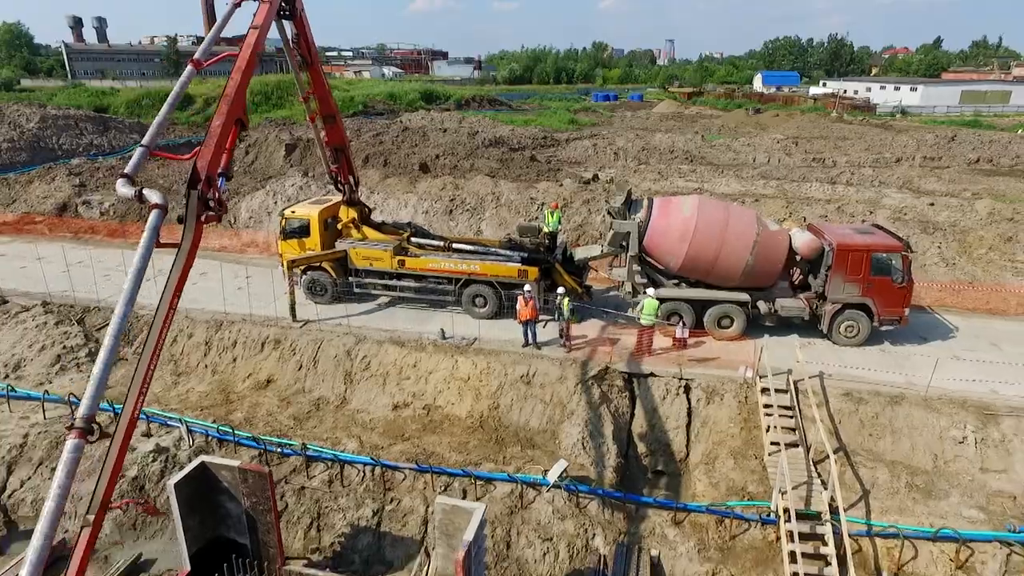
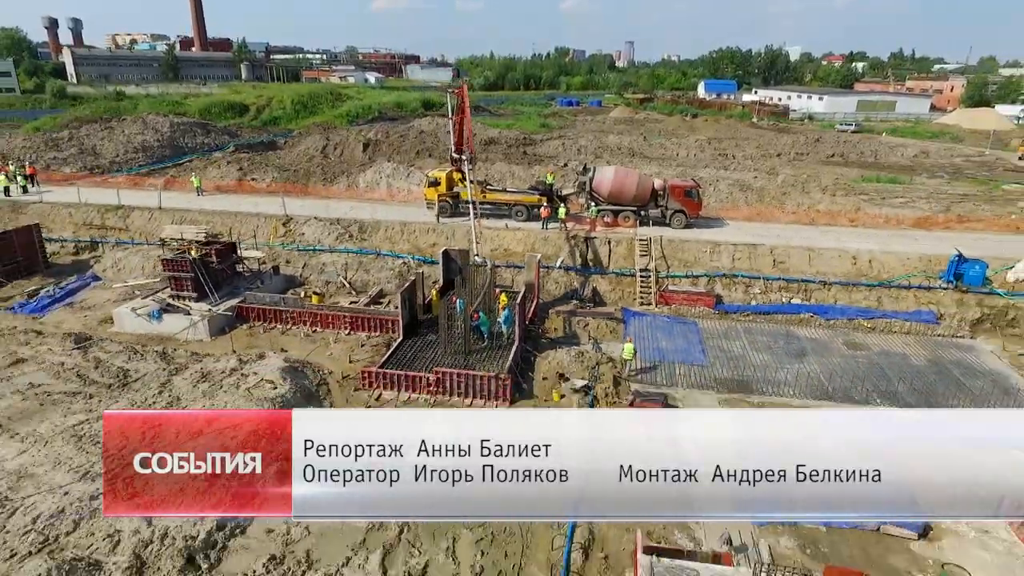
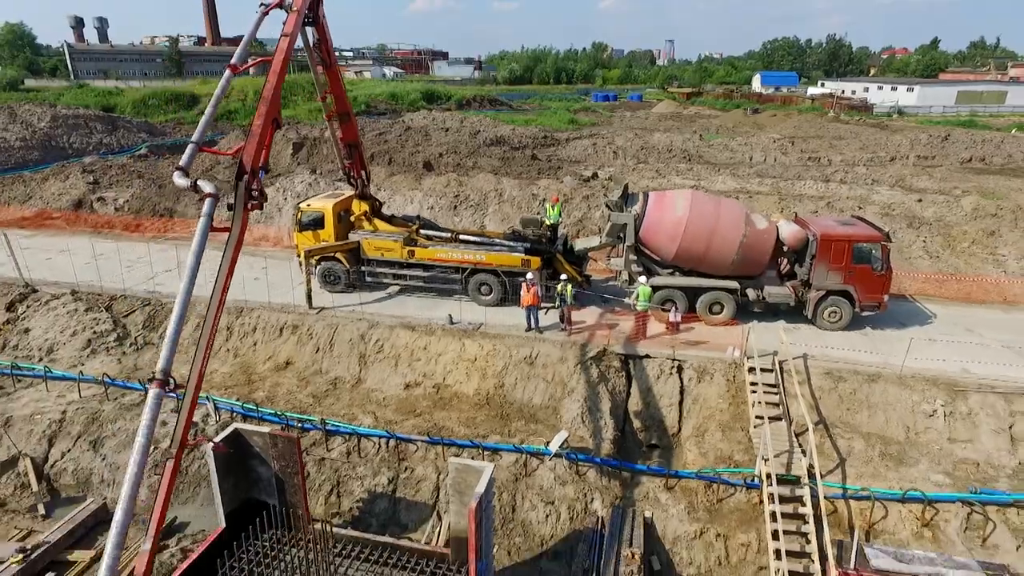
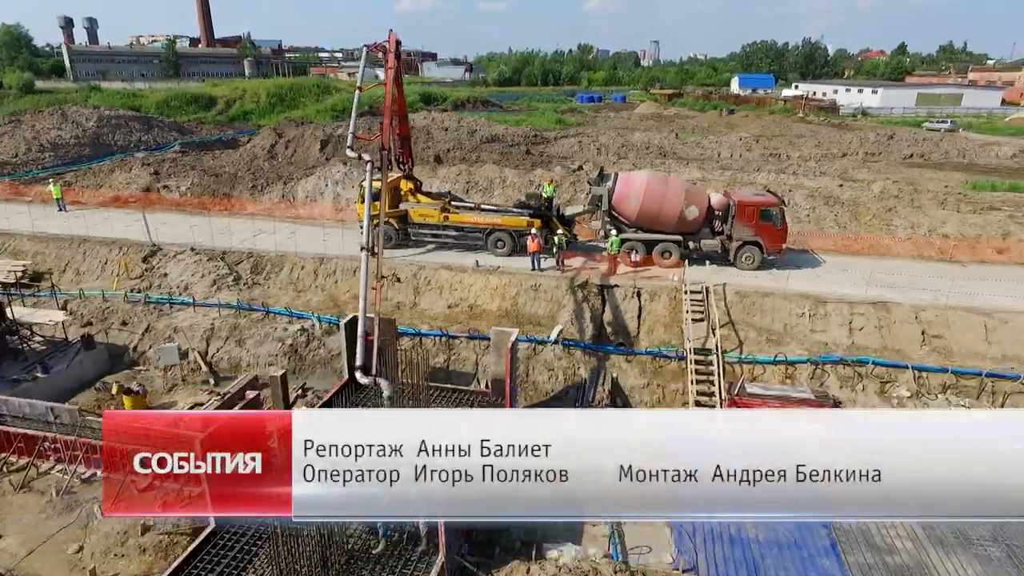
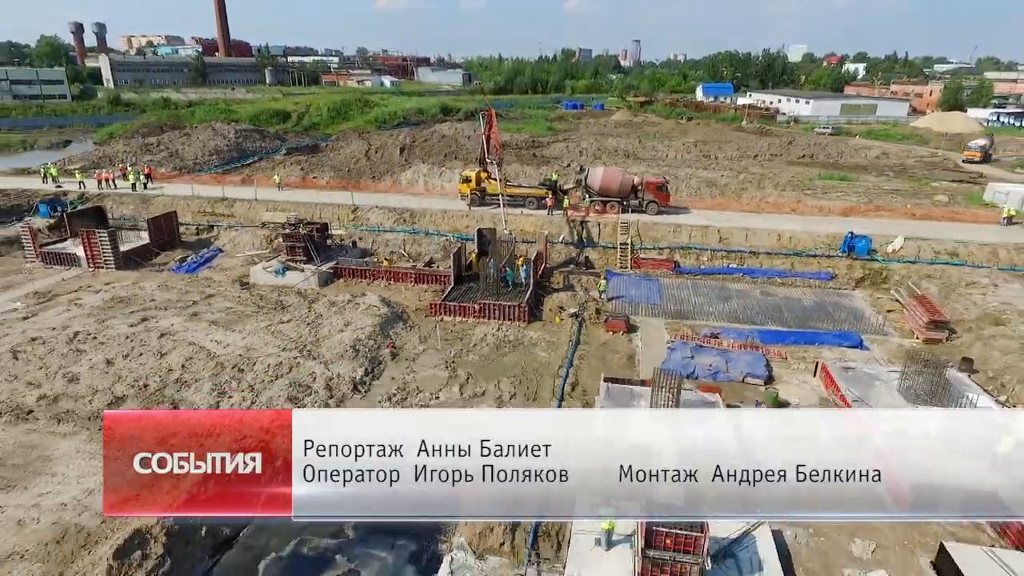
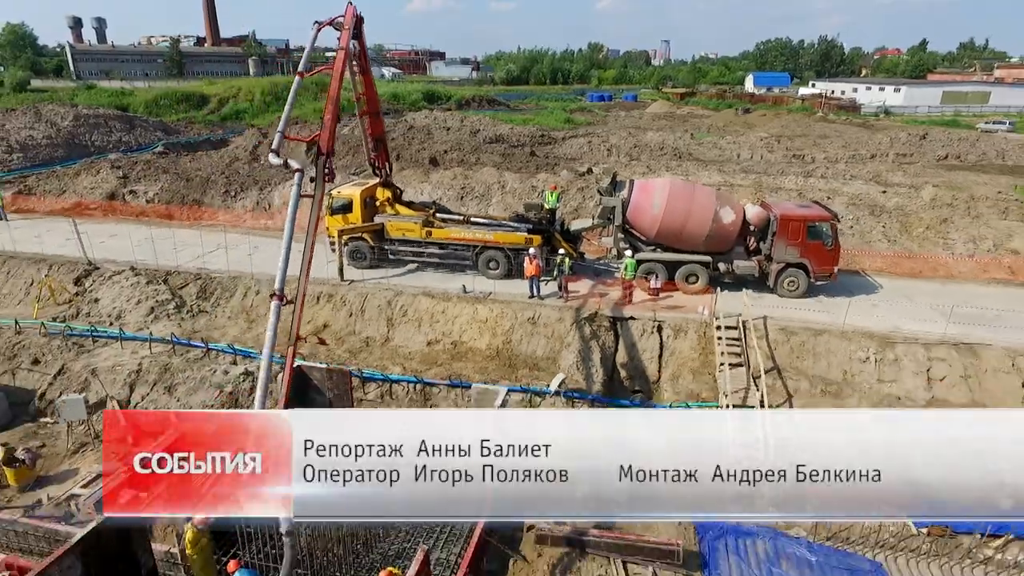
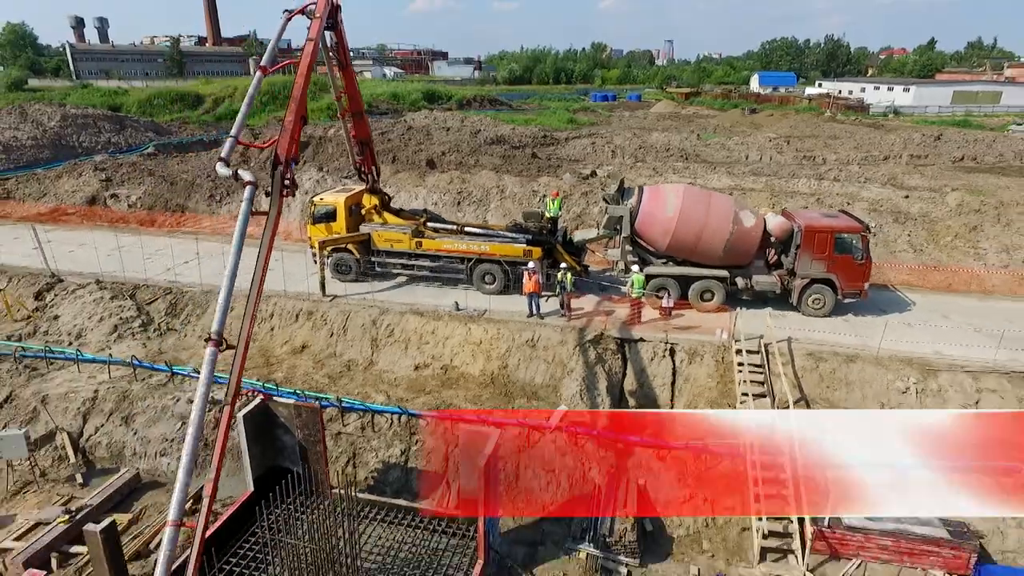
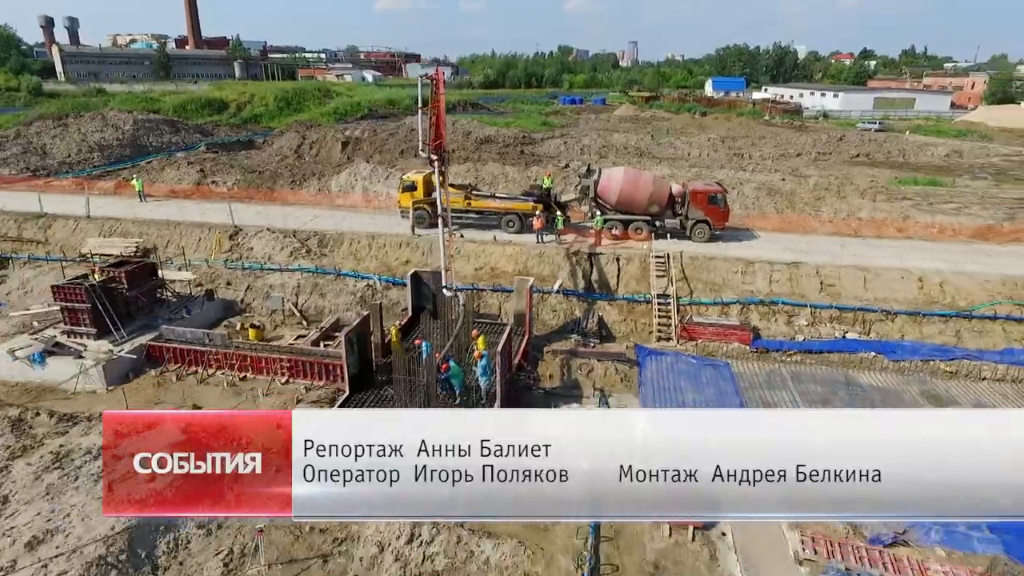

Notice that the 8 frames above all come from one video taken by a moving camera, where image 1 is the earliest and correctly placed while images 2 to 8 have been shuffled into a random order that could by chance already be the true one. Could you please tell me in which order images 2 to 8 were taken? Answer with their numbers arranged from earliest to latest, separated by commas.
3, 7, 6, 4, 8, 2, 5
